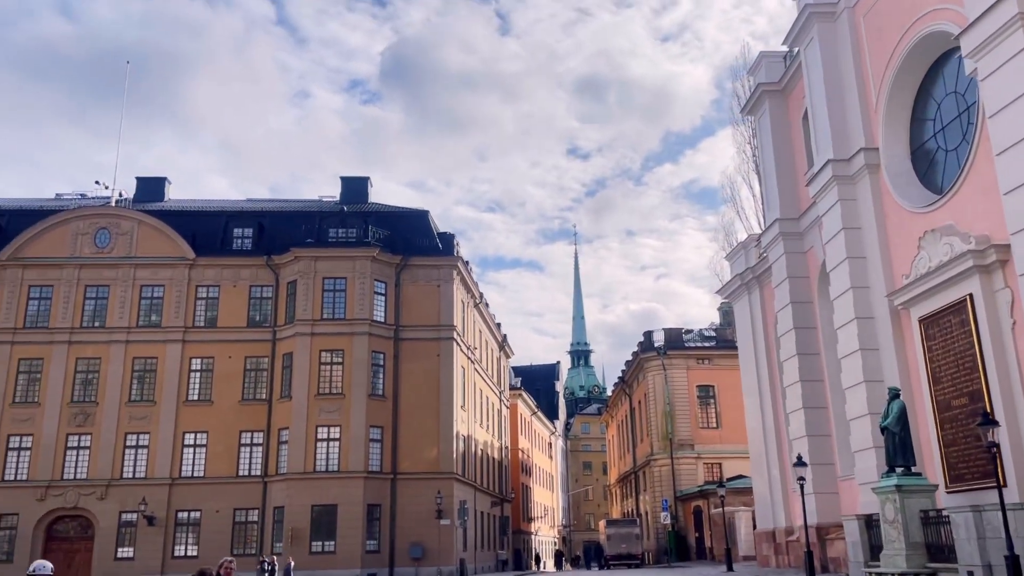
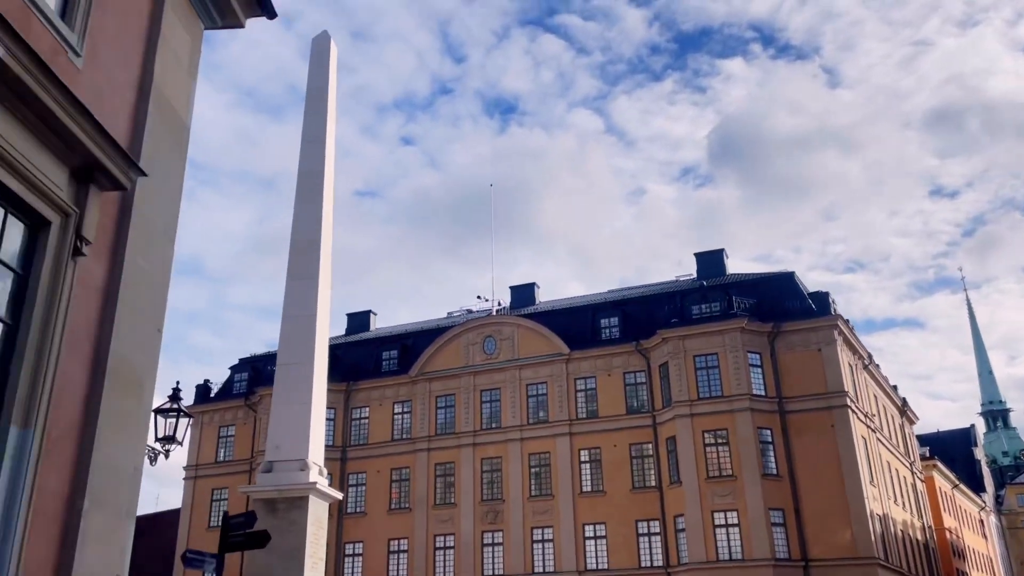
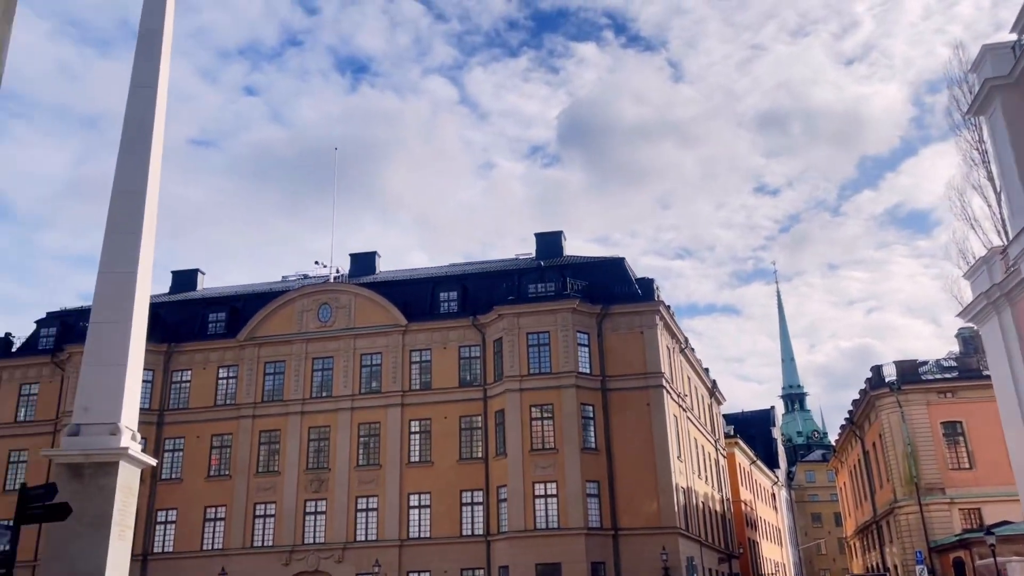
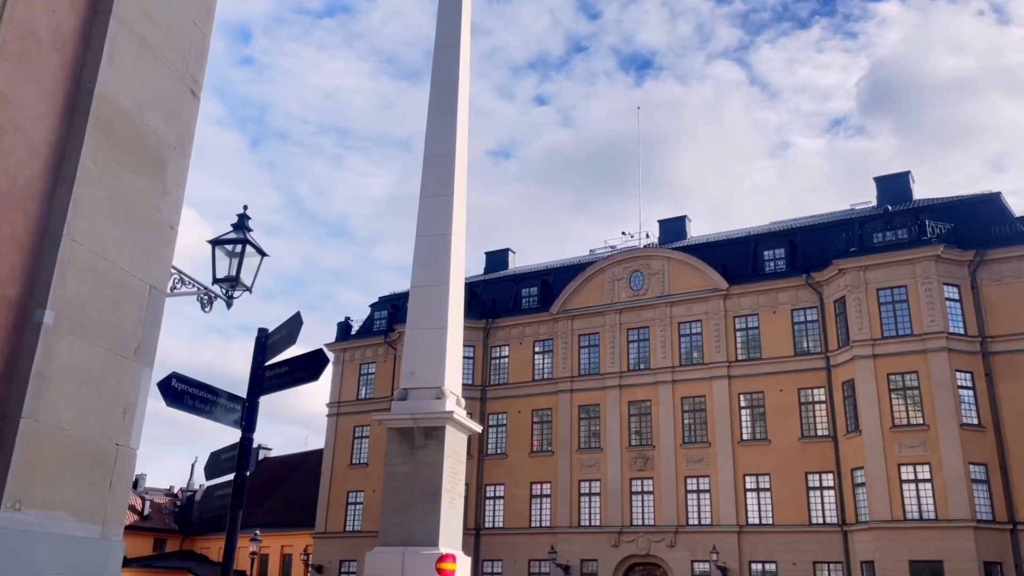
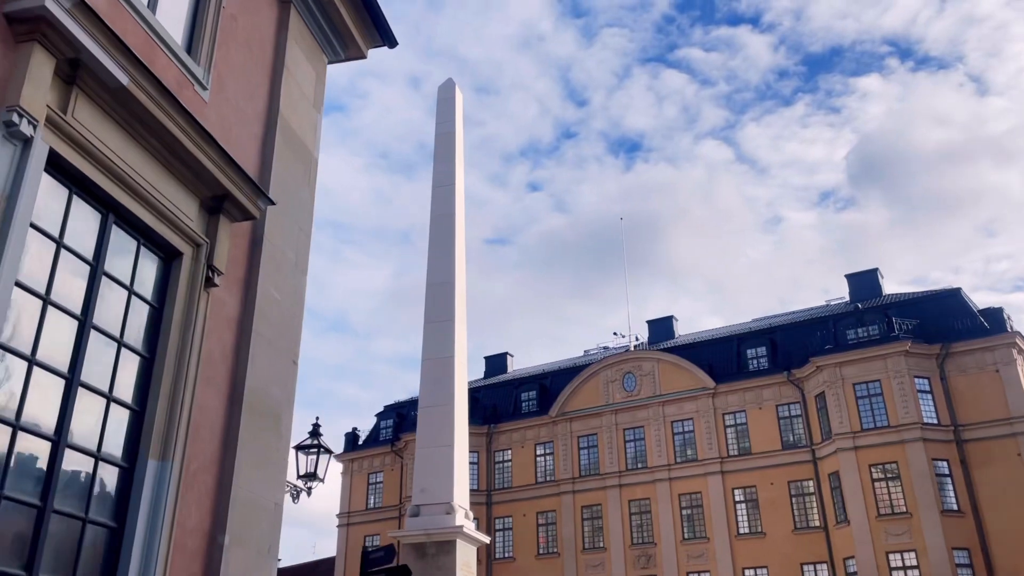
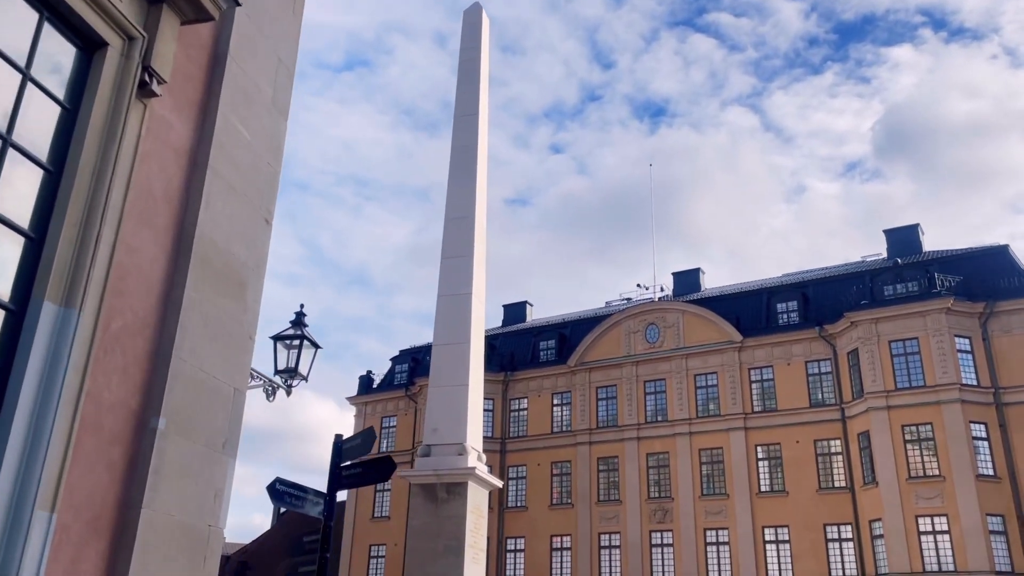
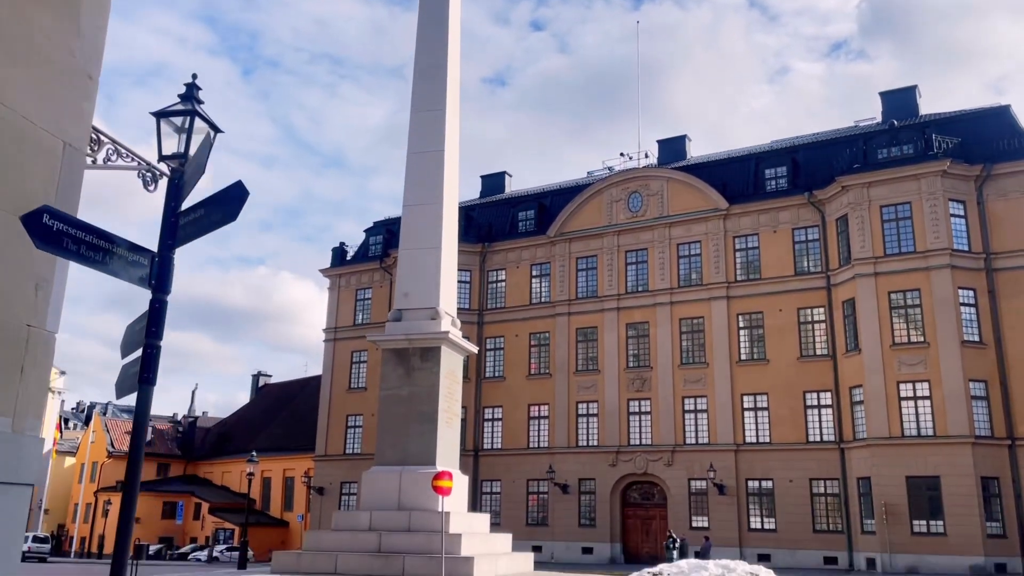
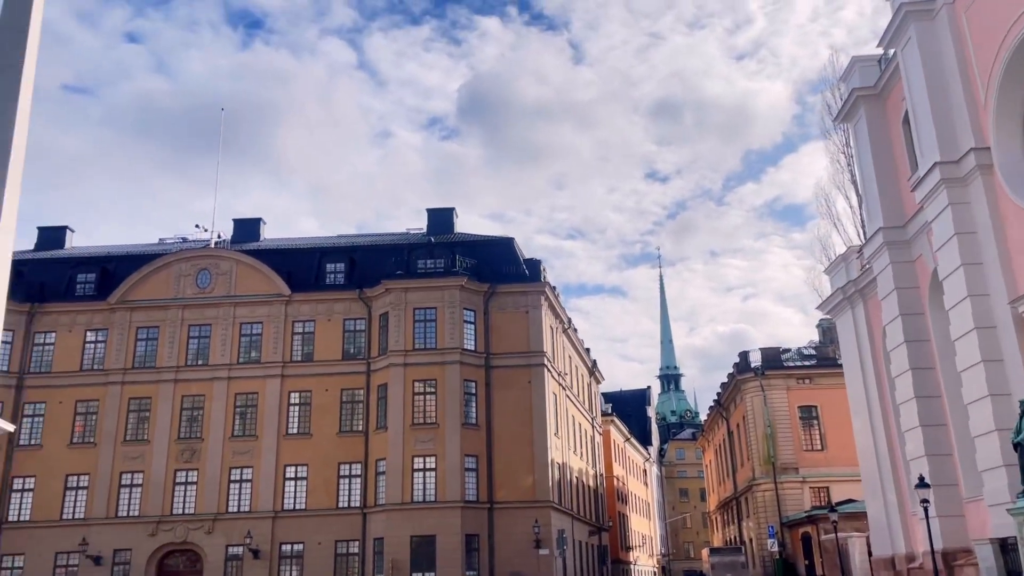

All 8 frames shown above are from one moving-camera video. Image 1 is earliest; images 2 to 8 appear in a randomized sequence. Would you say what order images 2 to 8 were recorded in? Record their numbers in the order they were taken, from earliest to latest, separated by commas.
8, 3, 2, 5, 6, 4, 7
